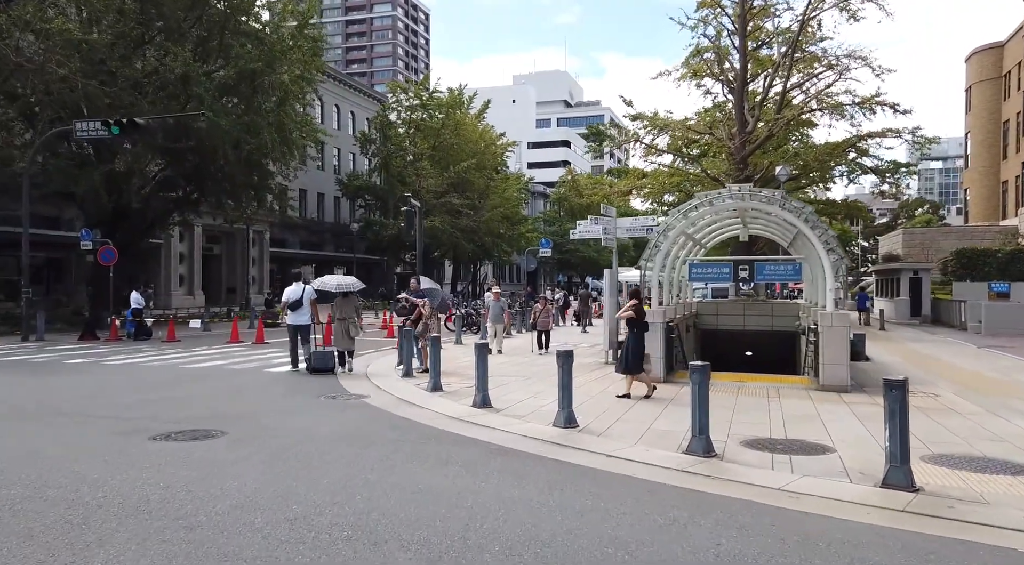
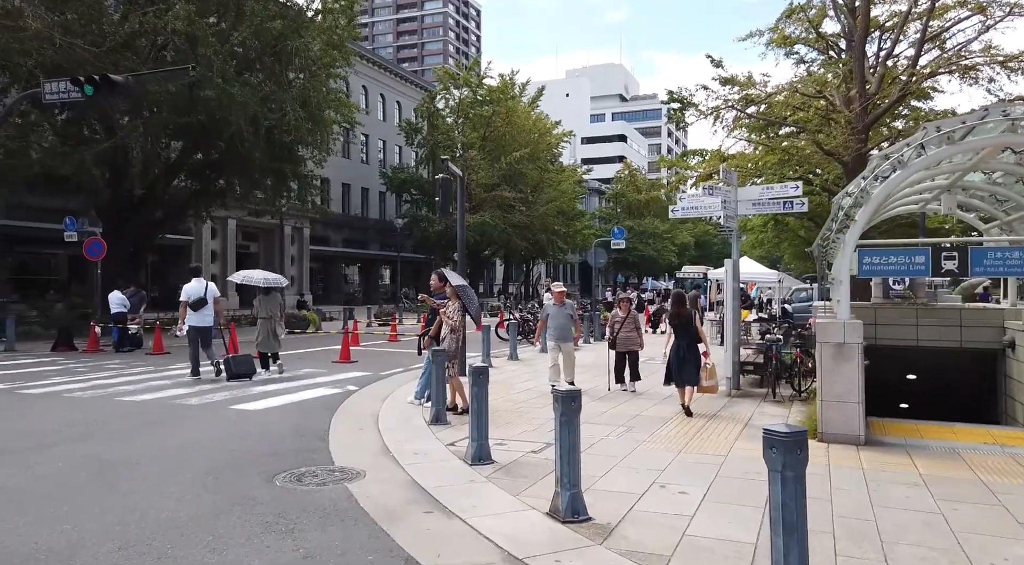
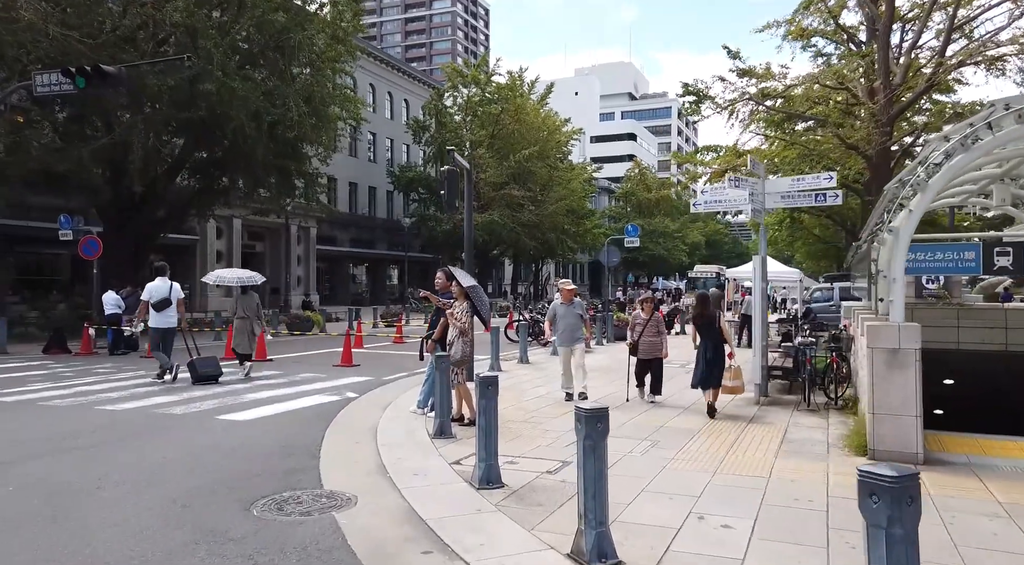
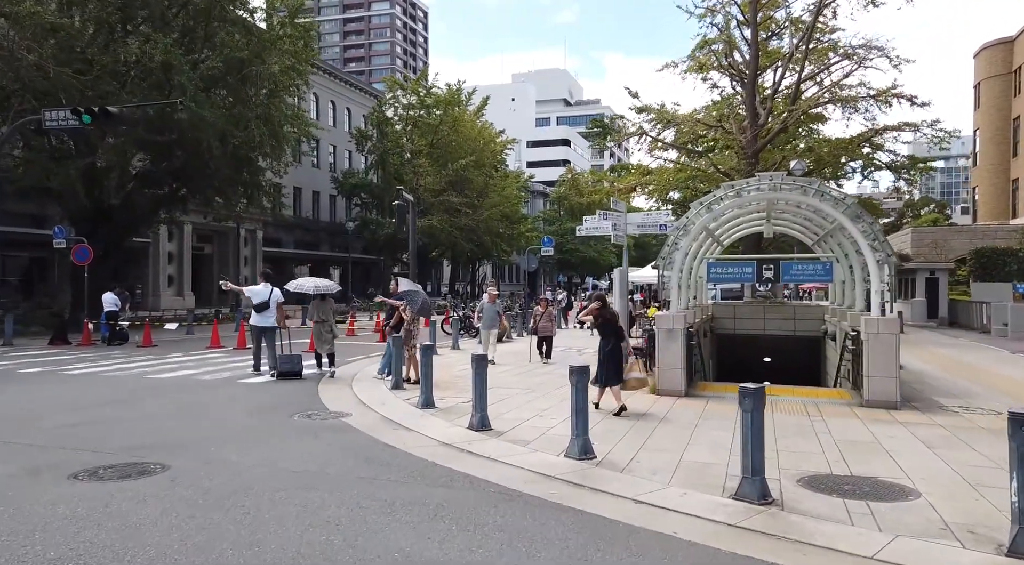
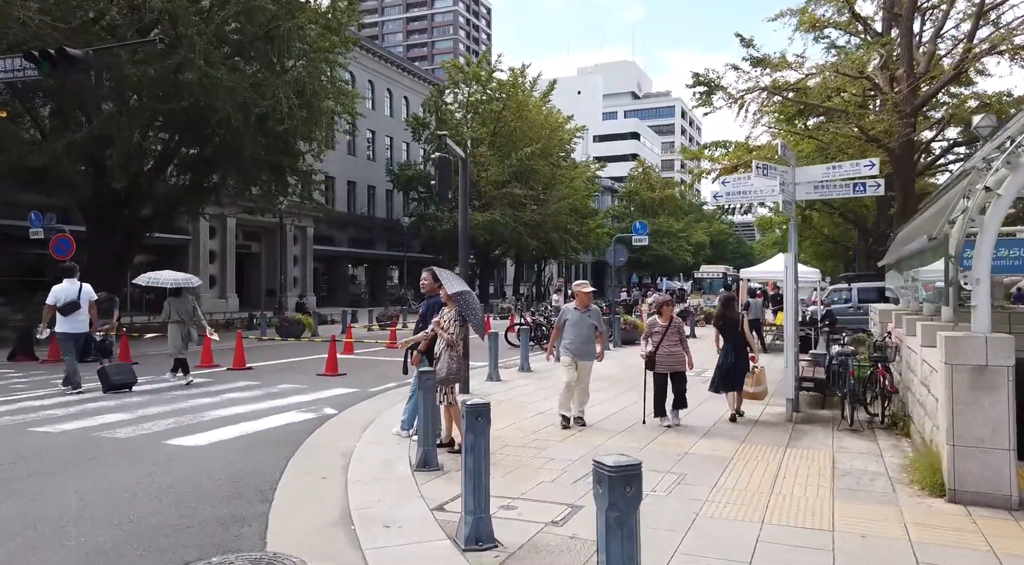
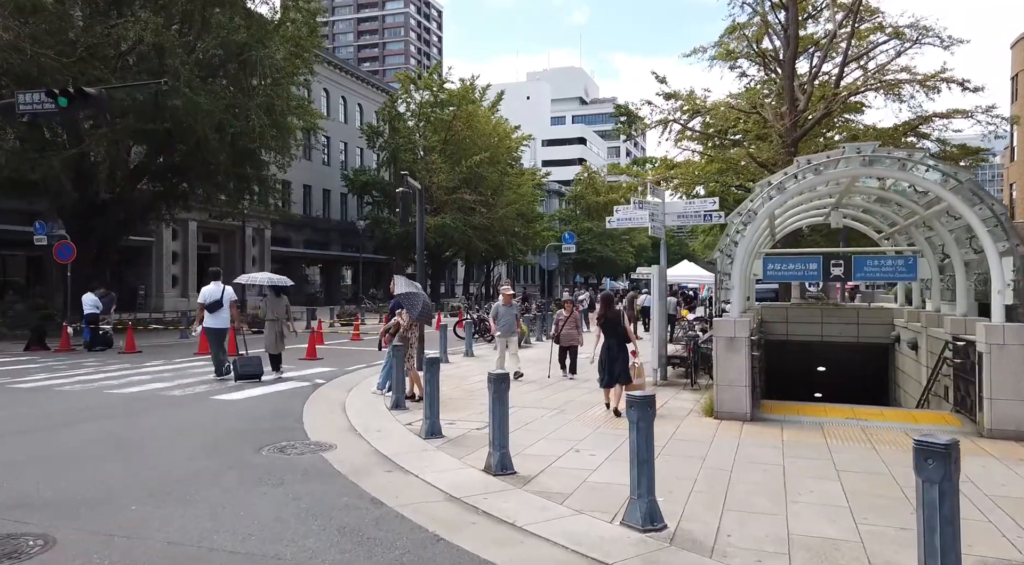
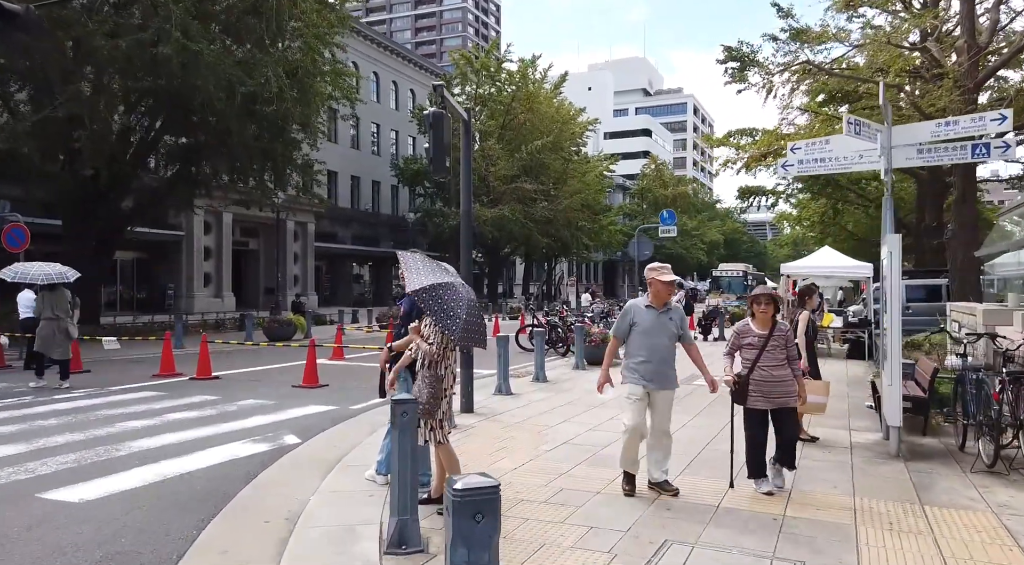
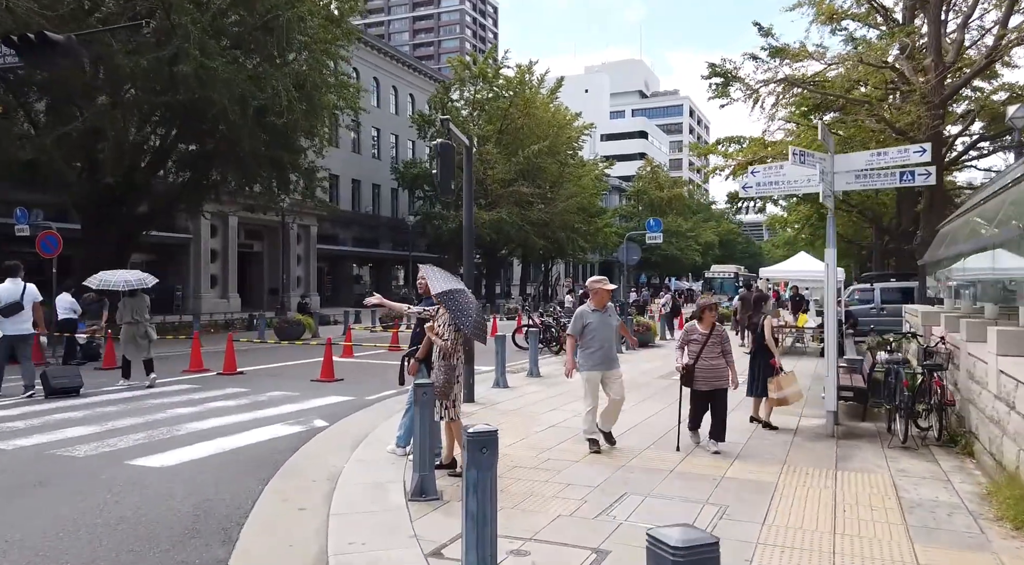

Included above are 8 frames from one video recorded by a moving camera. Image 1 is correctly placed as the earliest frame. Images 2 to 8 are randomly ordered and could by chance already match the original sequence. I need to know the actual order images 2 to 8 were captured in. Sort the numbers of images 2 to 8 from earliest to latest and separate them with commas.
4, 6, 2, 3, 5, 8, 7
